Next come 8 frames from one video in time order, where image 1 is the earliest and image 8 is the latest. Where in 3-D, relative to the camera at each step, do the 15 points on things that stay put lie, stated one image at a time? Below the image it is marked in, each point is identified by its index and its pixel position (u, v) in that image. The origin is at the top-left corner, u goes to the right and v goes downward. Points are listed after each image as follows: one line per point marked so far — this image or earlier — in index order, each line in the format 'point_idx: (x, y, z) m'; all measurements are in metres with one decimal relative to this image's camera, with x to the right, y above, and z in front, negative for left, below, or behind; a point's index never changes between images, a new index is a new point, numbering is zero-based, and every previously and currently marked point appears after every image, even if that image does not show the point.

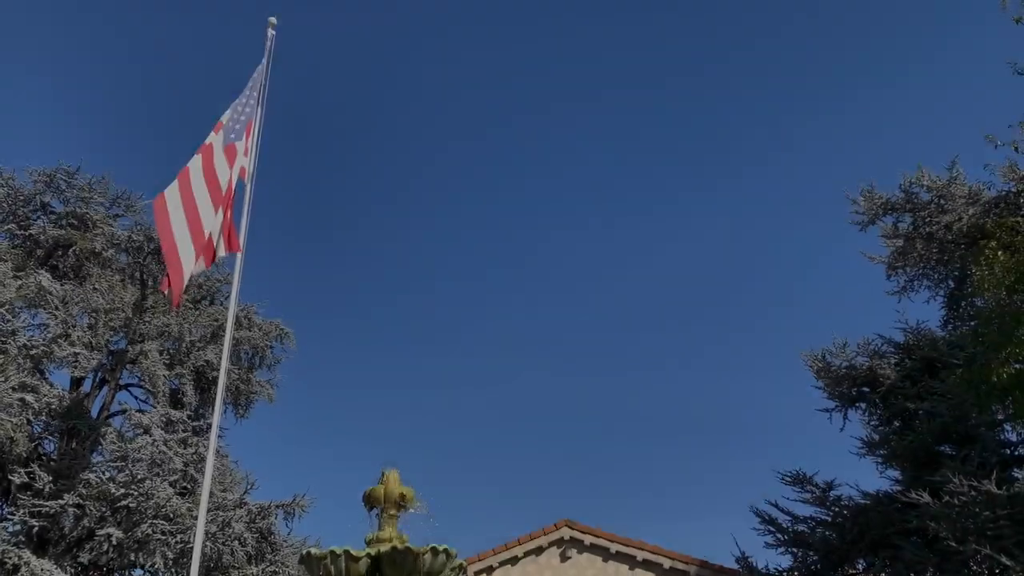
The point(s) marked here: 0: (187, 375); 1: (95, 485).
0: (-6.3, -1.7, +16.3) m
1: (-6.4, -3.1, +12.9) m
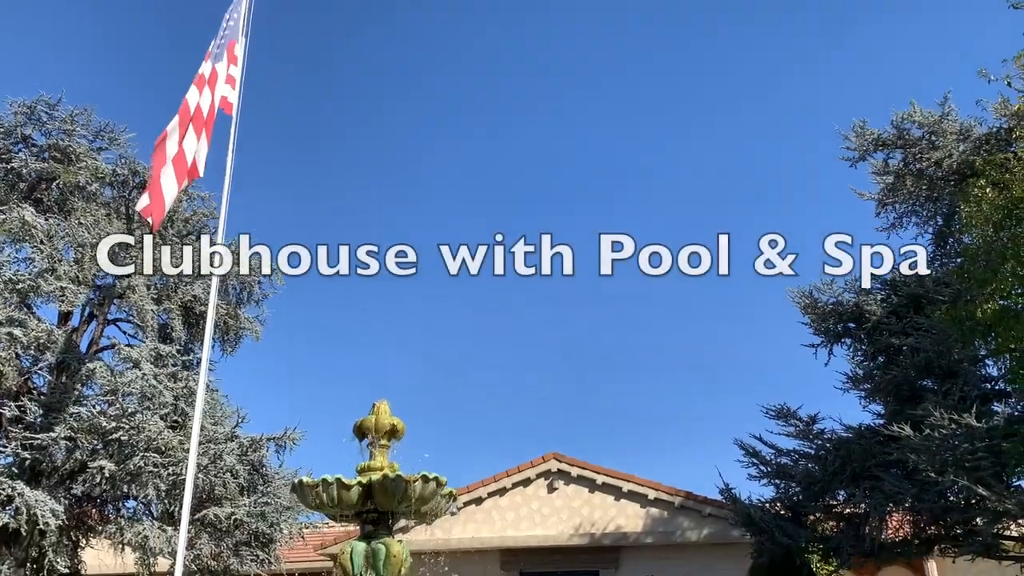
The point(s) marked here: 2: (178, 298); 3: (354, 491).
0: (-6.5, -0.4, +16.2) m
1: (-6.6, -2.0, +12.9) m
2: (-6.5, -0.2, +16.3) m
3: (-1.5, -1.9, +7.9) m
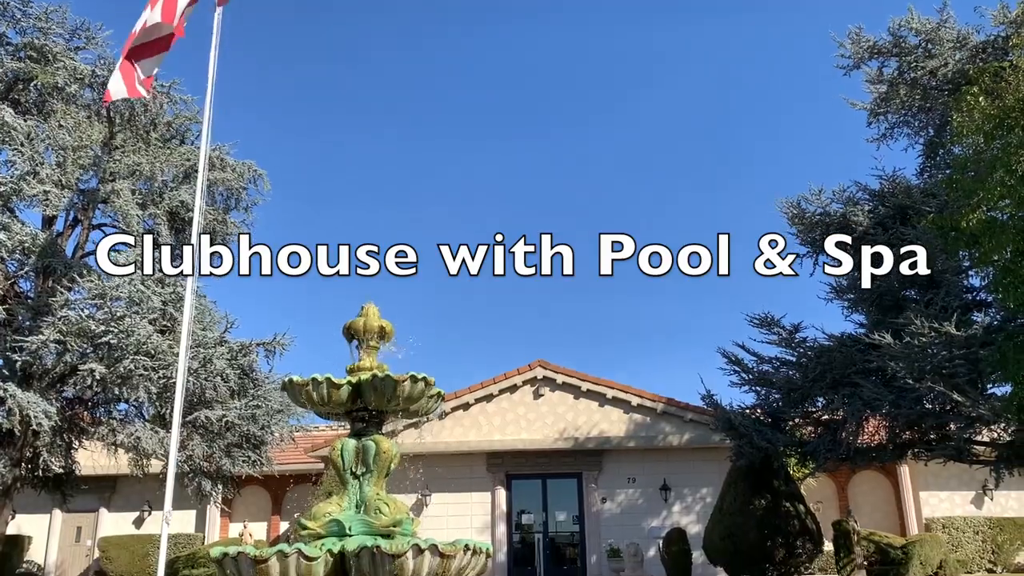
0: (-6.8, +1.4, +16.0) m
1: (-6.8, -0.5, +13.0) m
2: (-6.7, +1.6, +16.1) m
3: (-1.6, -1.0, +8.0) m
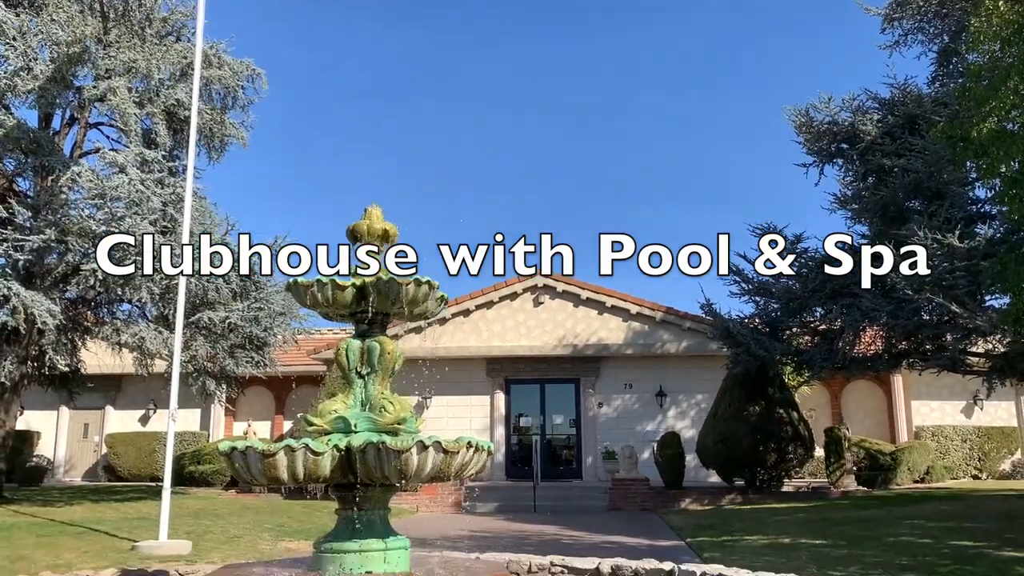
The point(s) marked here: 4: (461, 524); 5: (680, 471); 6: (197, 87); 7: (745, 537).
0: (-6.7, +3.3, +15.8) m
1: (-6.8, +1.0, +12.9) m
2: (-6.7, +3.5, +15.8) m
3: (-1.6, -0.1, +8.1) m
4: (-0.9, -4.6, +16.0) m
5: (+4.0, -4.3, +19.7) m
6: (-4.5, +2.9, +12.0) m
7: (+3.5, -3.7, +12.3) m
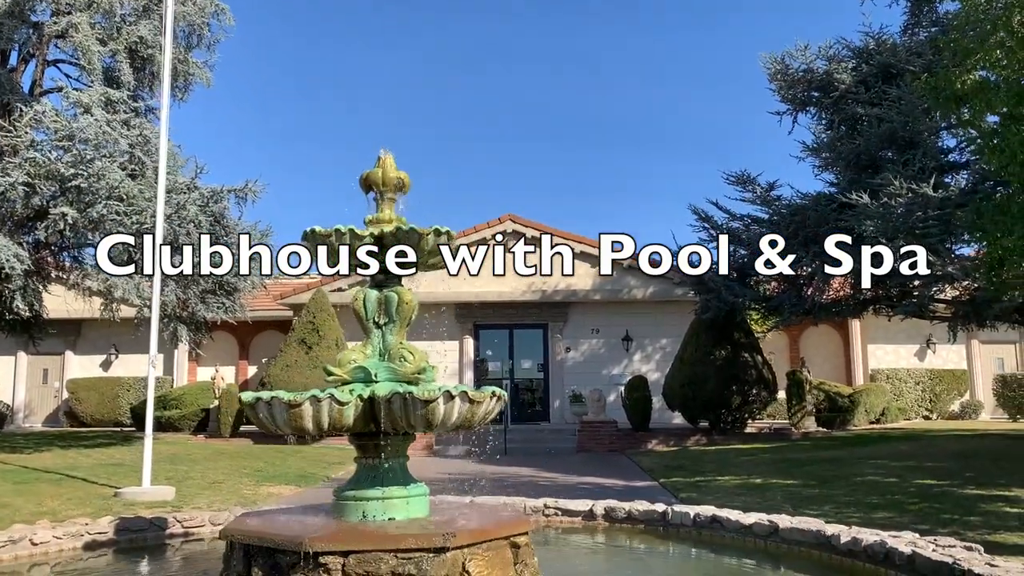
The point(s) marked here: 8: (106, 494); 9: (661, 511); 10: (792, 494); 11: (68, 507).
0: (-7.1, +4.3, +15.2) m
1: (-7.1, +1.9, +12.5) m
2: (-7.1, +4.5, +15.2) m
3: (-1.7, +0.5, +8.0) m
4: (-1.4, -3.5, +16.2) m
5: (+3.3, -3.0, +20.1) m
6: (-4.8, +3.7, +11.6) m
7: (+3.1, -2.9, +12.7) m
8: (-4.8, -2.4, +9.7) m
9: (+1.3, -1.9, +6.9) m
10: (+3.5, -2.6, +10.4) m
11: (-4.7, -2.3, +8.9) m
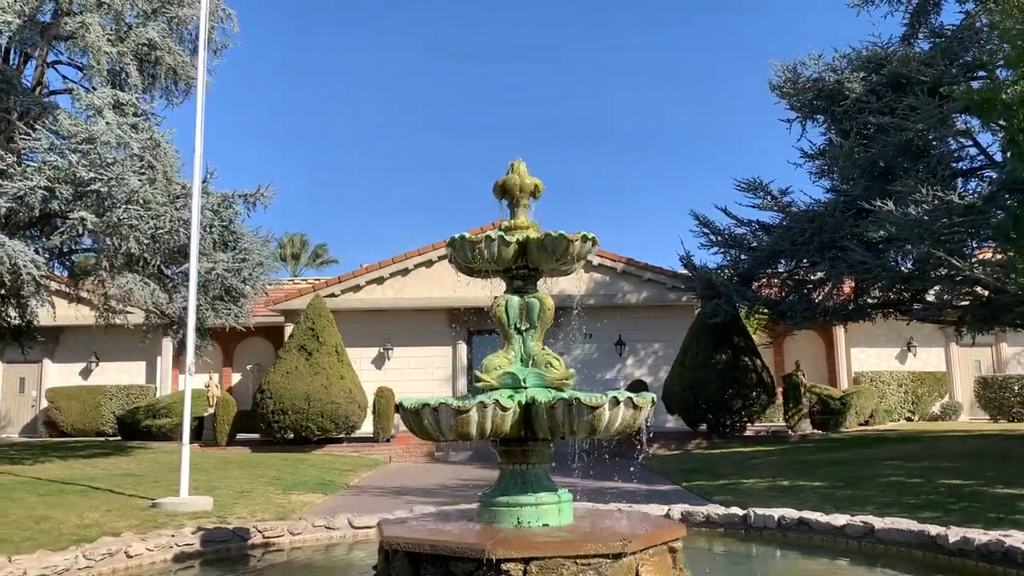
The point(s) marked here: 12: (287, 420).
0: (-6.9, +4.2, +14.9) m
1: (-6.7, +1.8, +12.2) m
2: (-6.8, +4.4, +14.9) m
3: (-1.1, +0.4, +7.9) m
4: (-1.2, -3.6, +16.1) m
5: (+3.3, -3.2, +20.3) m
6: (-4.4, +3.6, +11.4) m
7: (+3.5, -3.0, +12.8) m
8: (-4.2, -2.5, +9.5) m
9: (+1.9, -1.9, +7.0) m
10: (+4.0, -2.6, +10.5) m
11: (-4.2, -2.4, +8.7) m
12: (-5.4, -3.2, +19.8) m
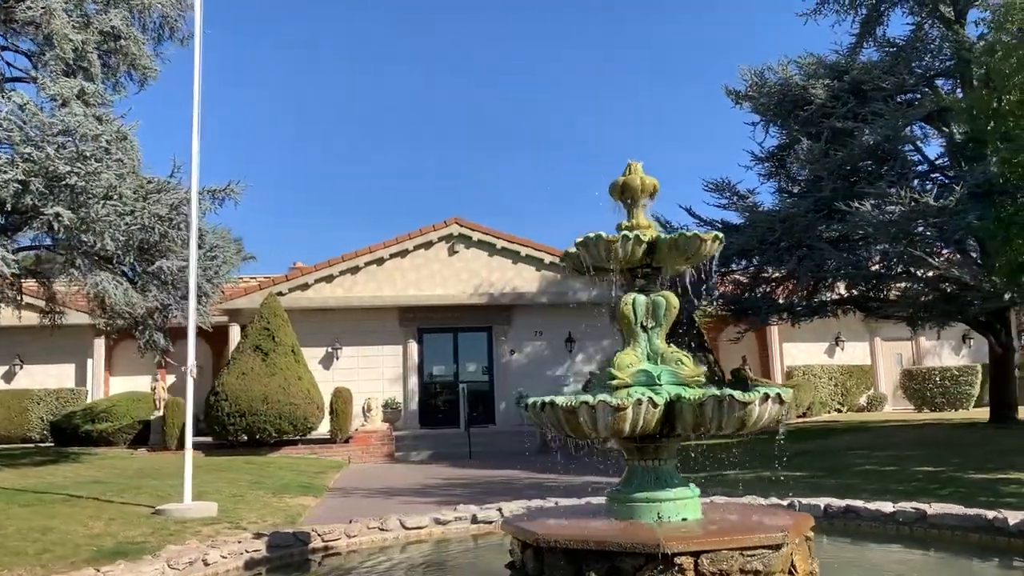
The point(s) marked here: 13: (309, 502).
0: (-7.2, +4.2, +14.2) m
1: (-6.8, +1.8, +11.6) m
2: (-7.2, +4.5, +14.2) m
3: (-0.8, +0.4, +7.9) m
4: (-1.7, -3.6, +16.0) m
5: (+2.4, -3.1, +20.6) m
6: (-4.4, +3.6, +11.0) m
7: (+3.3, -2.9, +13.2) m
8: (-4.1, -2.5, +9.1) m
9: (+2.3, -1.9, +7.2) m
10: (+4.0, -2.6, +11.0) m
11: (-3.9, -2.4, +8.3) m
12: (-6.2, -3.1, +19.3) m
13: (-2.7, -2.9, +11.2) m
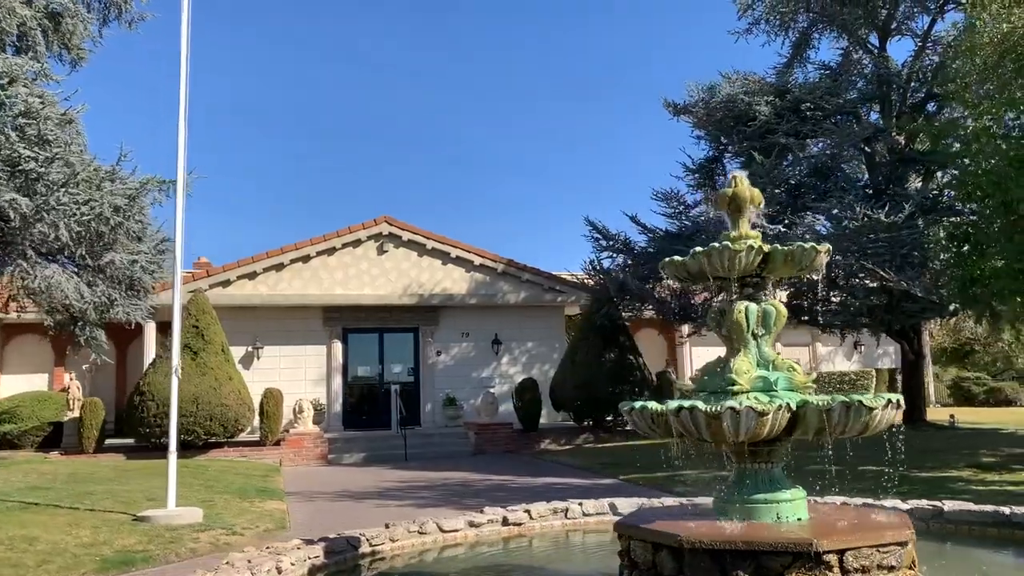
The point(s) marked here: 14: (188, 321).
0: (-7.7, +4.3, +13.3) m
1: (-7.0, +1.9, +10.7) m
2: (-7.7, +4.6, +13.3) m
3: (-0.6, +0.4, +7.9) m
4: (-2.7, -3.6, +15.8) m
5: (+0.8, -3.2, +20.9) m
6: (-4.5, +3.6, +10.5) m
7: (+2.7, -3.0, +13.7) m
8: (-4.0, -2.4, +8.6) m
9: (+2.5, -2.0, +7.6) m
10: (+3.7, -2.7, +11.6) m
11: (-3.8, -2.3, +7.8) m
12: (-7.6, -3.0, +18.4) m
13: (-3.0, -2.9, +10.9) m
14: (-7.6, -0.8, +19.4) m
